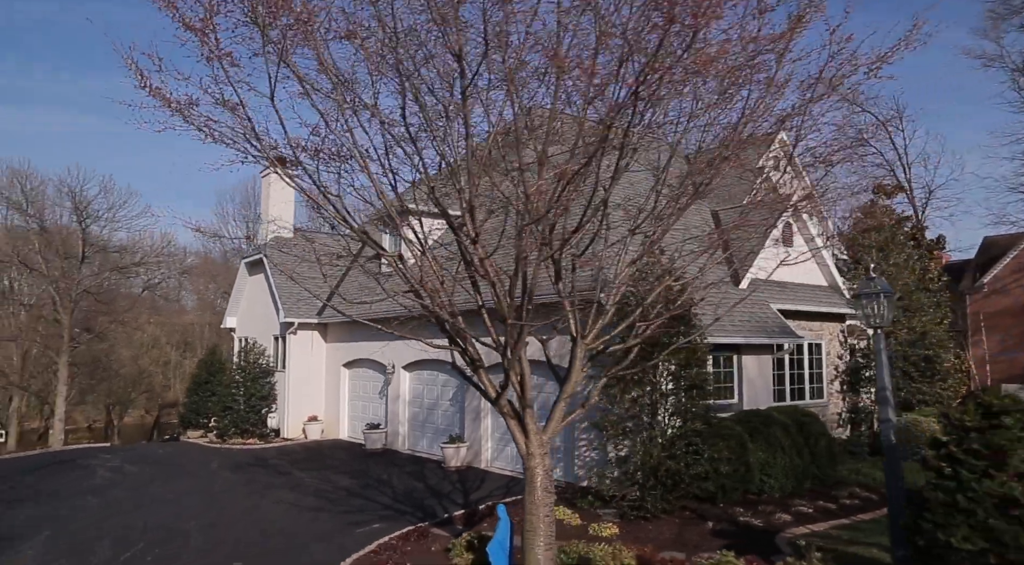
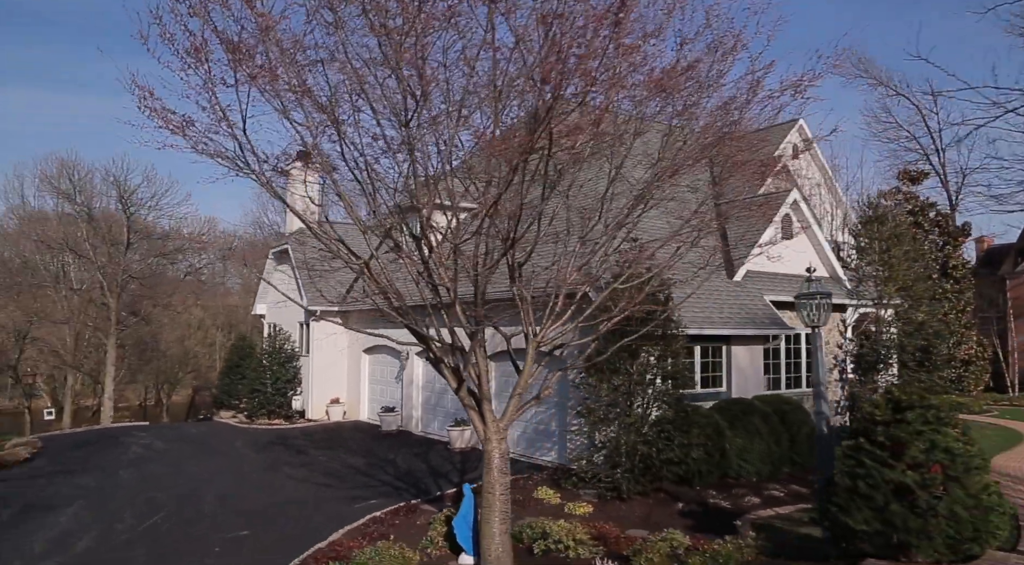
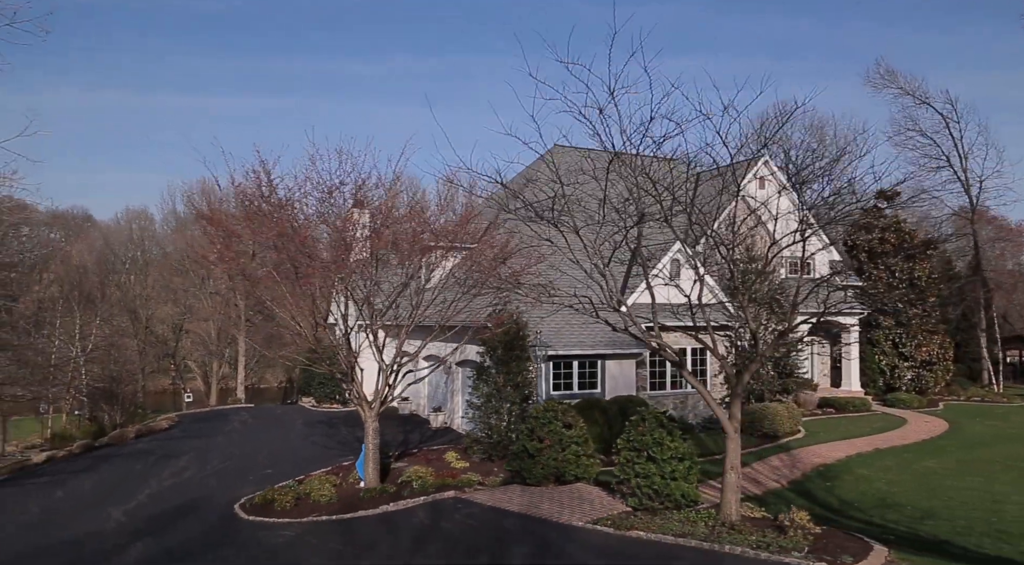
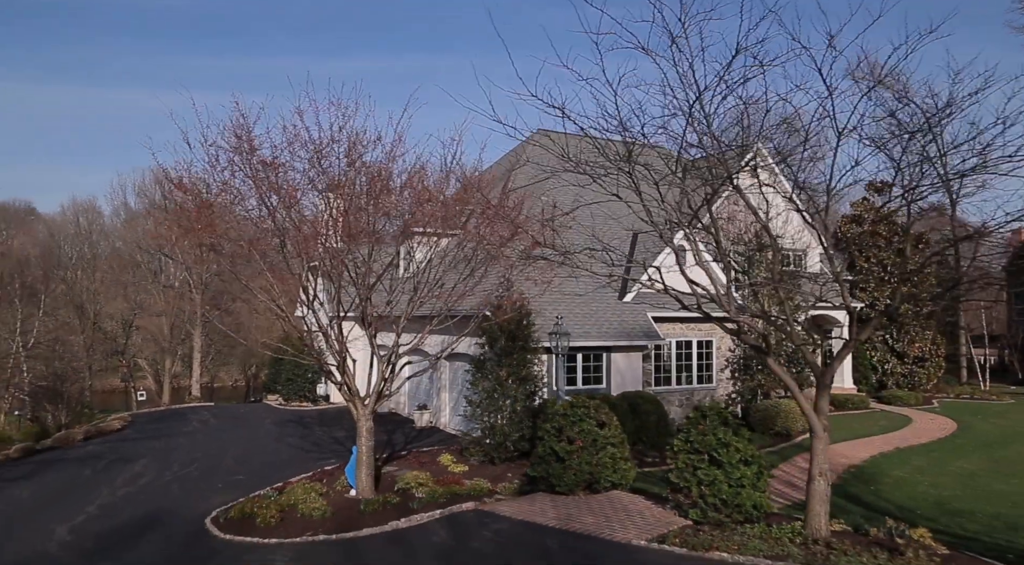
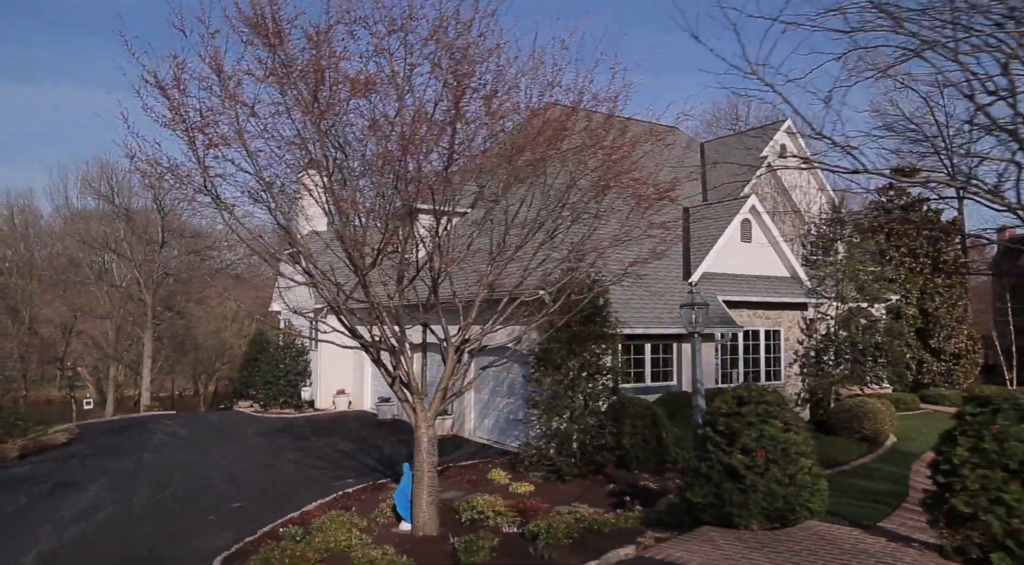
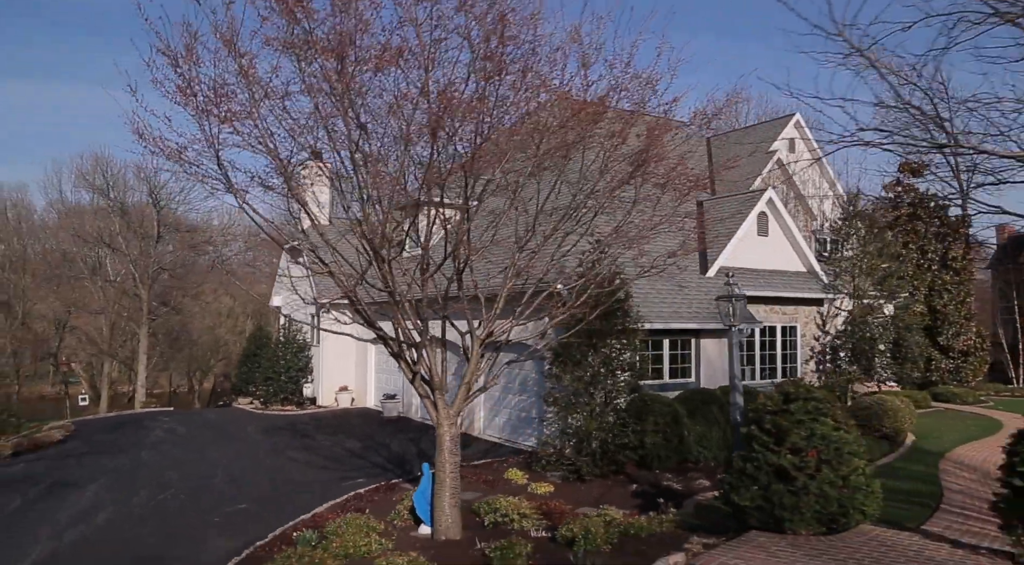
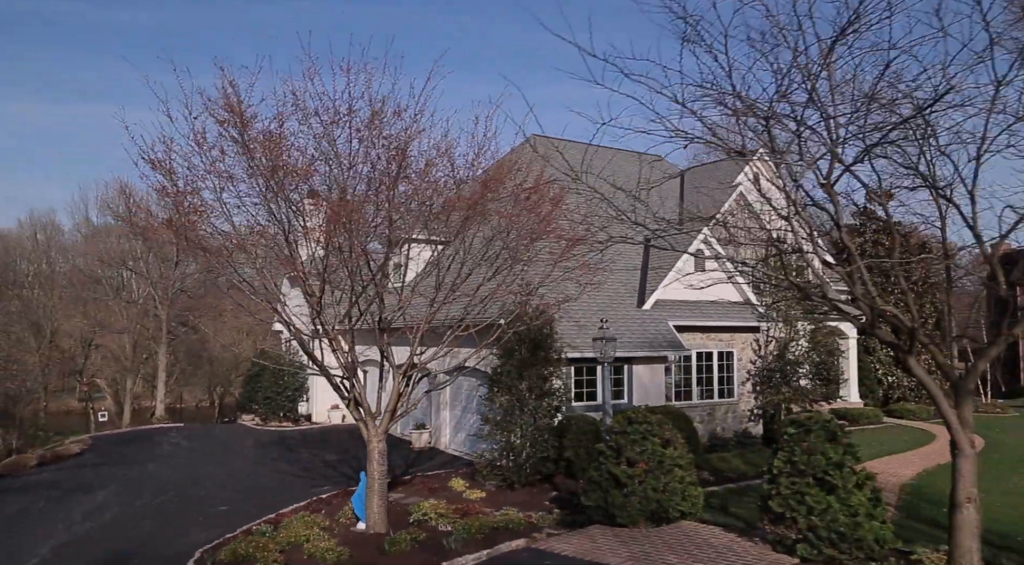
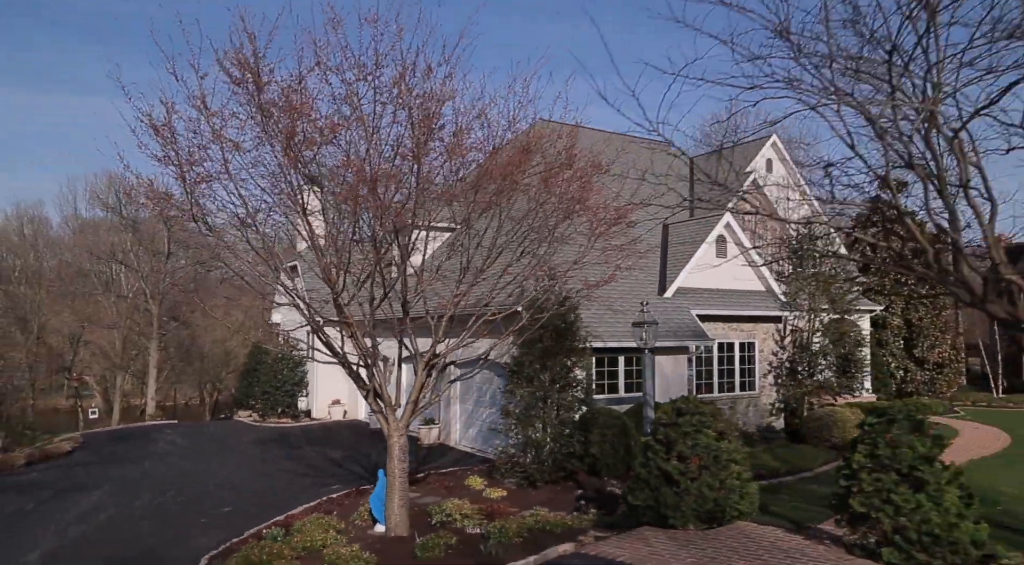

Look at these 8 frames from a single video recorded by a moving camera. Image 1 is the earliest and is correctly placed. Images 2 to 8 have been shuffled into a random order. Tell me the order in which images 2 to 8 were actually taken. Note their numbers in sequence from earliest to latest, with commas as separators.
2, 6, 5, 8, 7, 4, 3
